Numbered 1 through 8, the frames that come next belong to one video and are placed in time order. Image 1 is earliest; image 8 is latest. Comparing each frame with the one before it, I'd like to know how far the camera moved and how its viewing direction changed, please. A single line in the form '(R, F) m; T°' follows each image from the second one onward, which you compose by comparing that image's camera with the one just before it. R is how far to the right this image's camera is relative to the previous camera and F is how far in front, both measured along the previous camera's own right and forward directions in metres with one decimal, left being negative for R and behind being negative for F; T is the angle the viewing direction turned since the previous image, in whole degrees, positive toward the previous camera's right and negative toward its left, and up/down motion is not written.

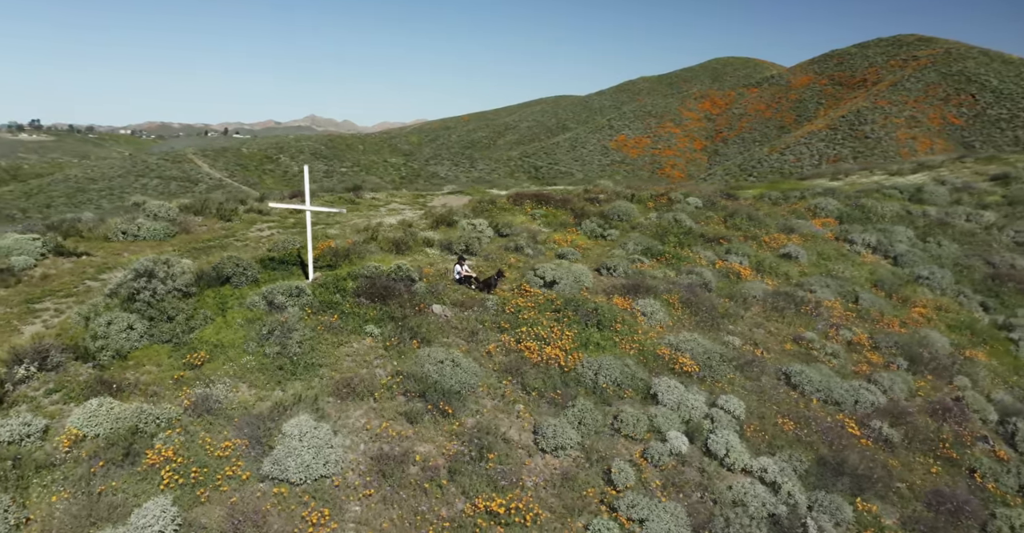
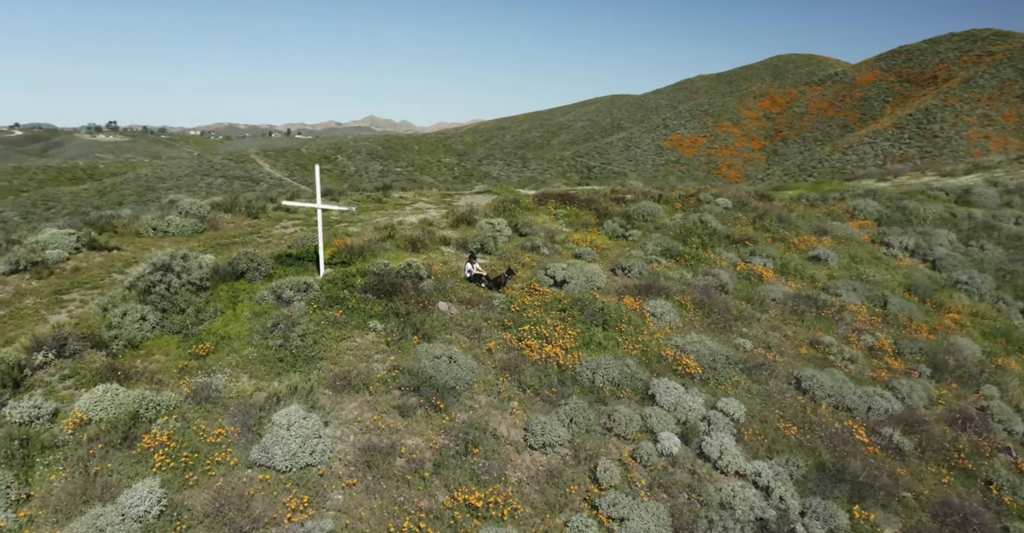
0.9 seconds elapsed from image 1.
(+0.8, 0.0) m; -3°
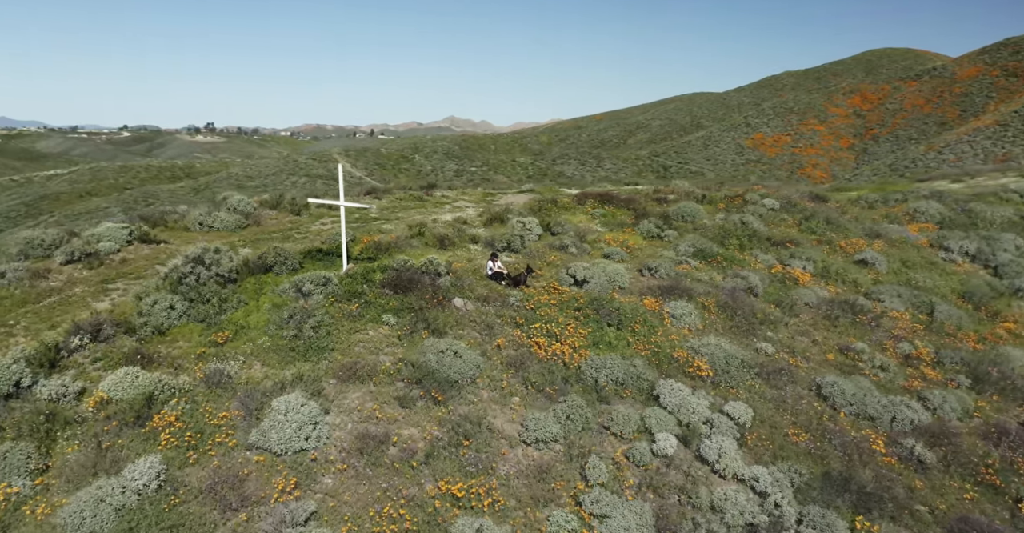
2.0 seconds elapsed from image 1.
(+0.9, 0.0) m; -5°
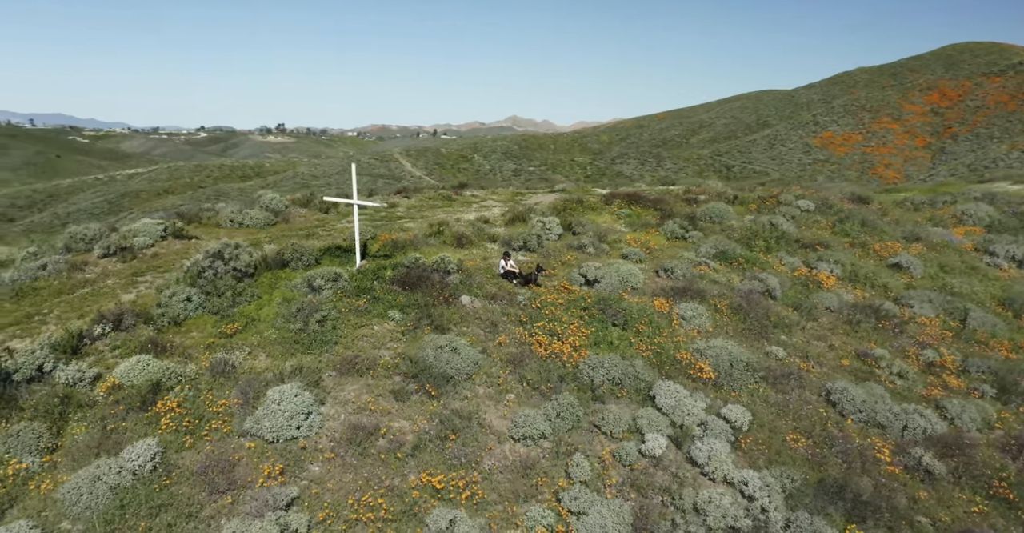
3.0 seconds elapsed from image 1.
(+0.8, -0.1) m; -3°
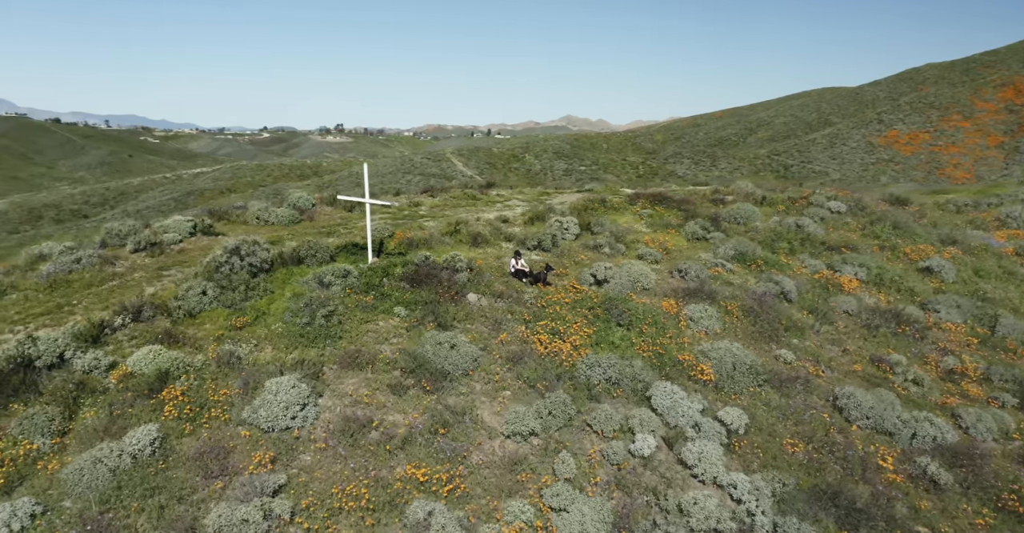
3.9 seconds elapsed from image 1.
(+0.7, -0.1) m; -3°
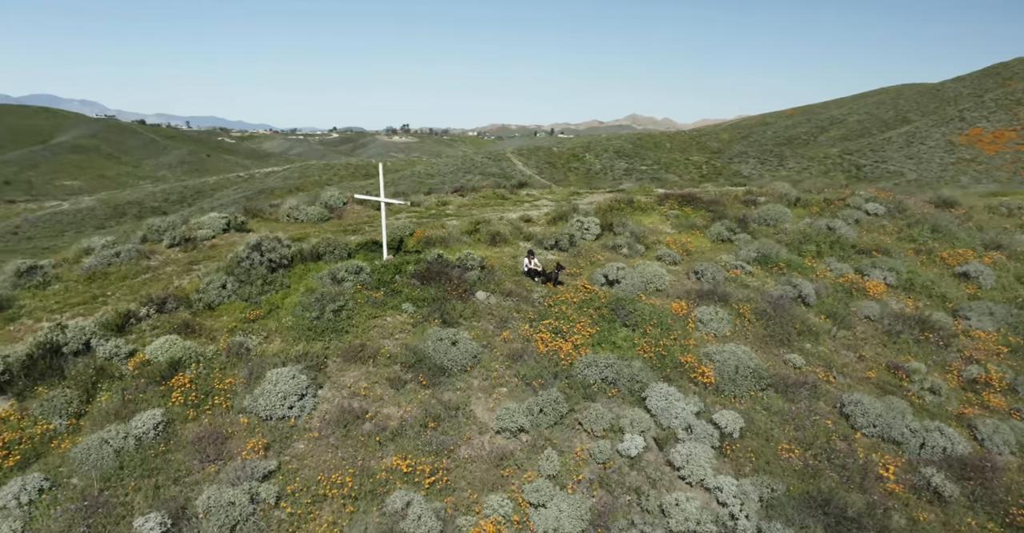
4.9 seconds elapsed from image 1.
(+0.8, -0.1) m; -3°
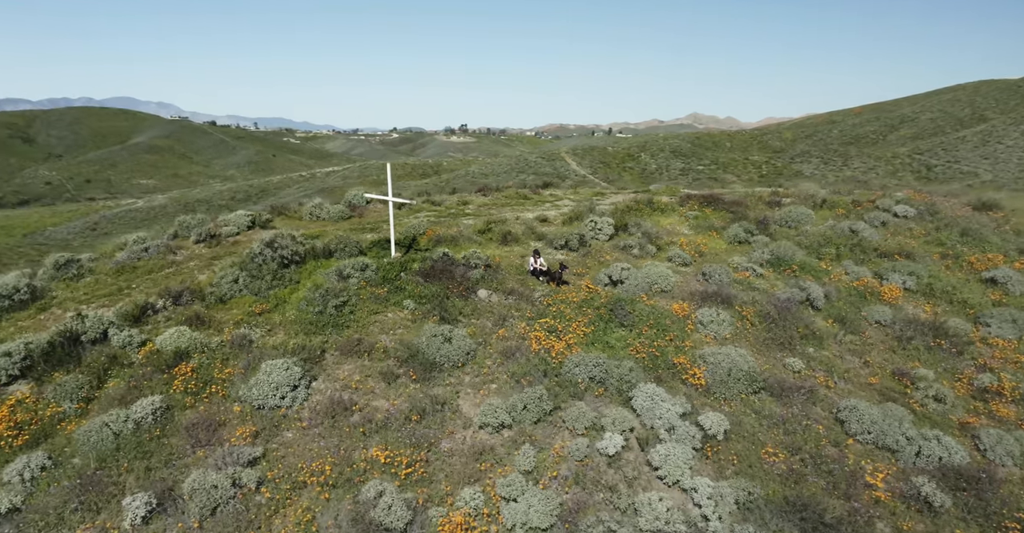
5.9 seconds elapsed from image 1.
(+0.8, -0.2) m; -3°
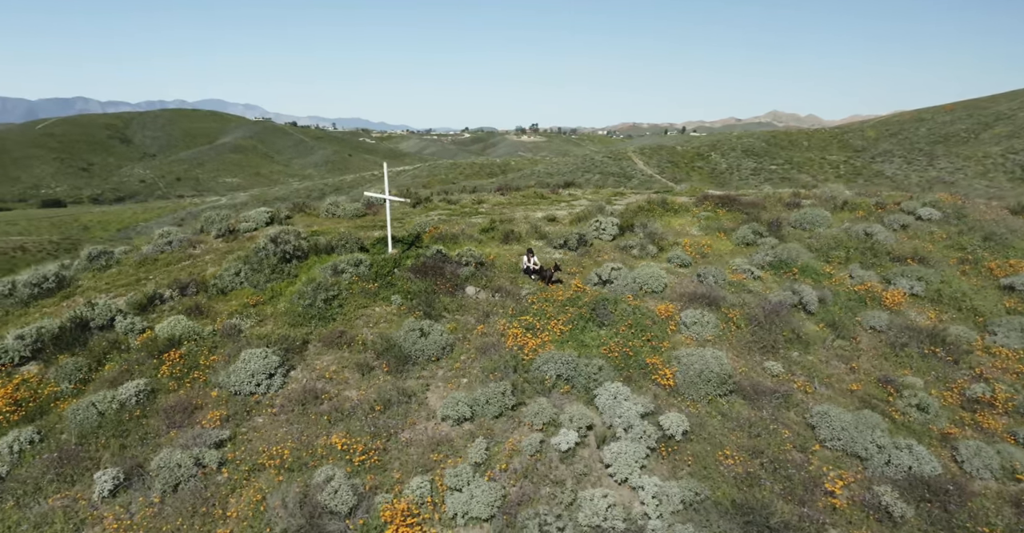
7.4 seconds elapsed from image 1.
(+1.3, -0.3) m; -2°
